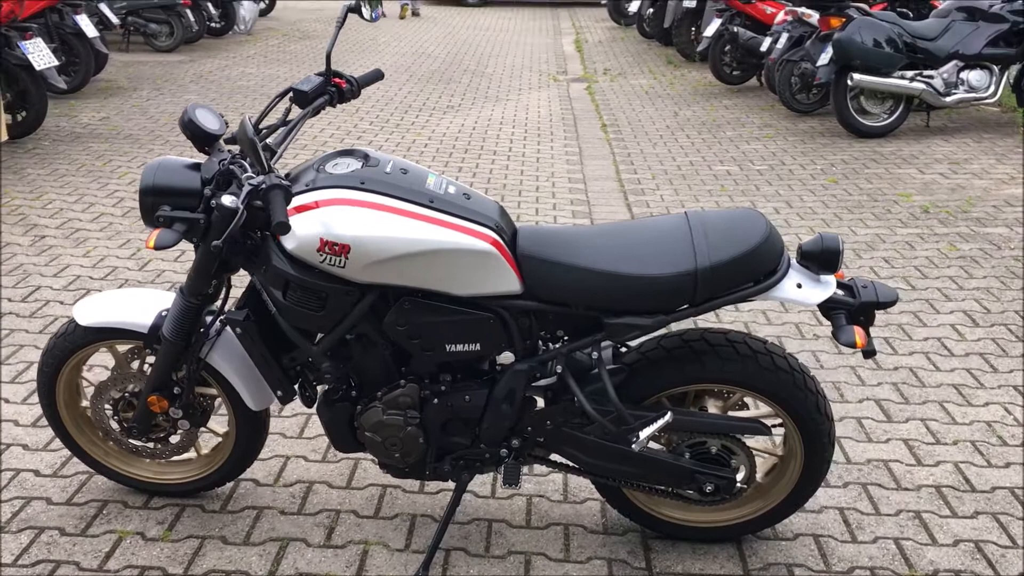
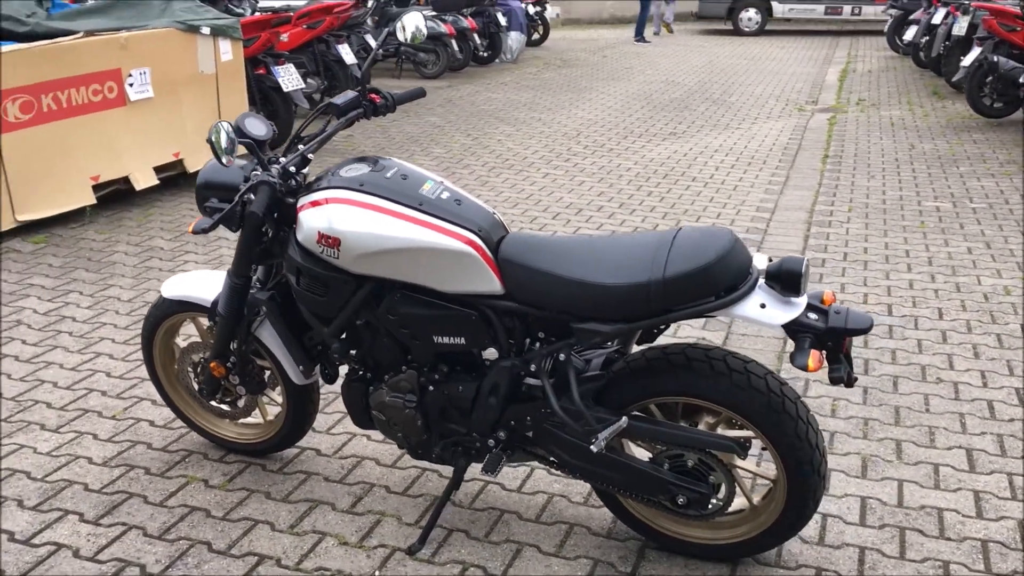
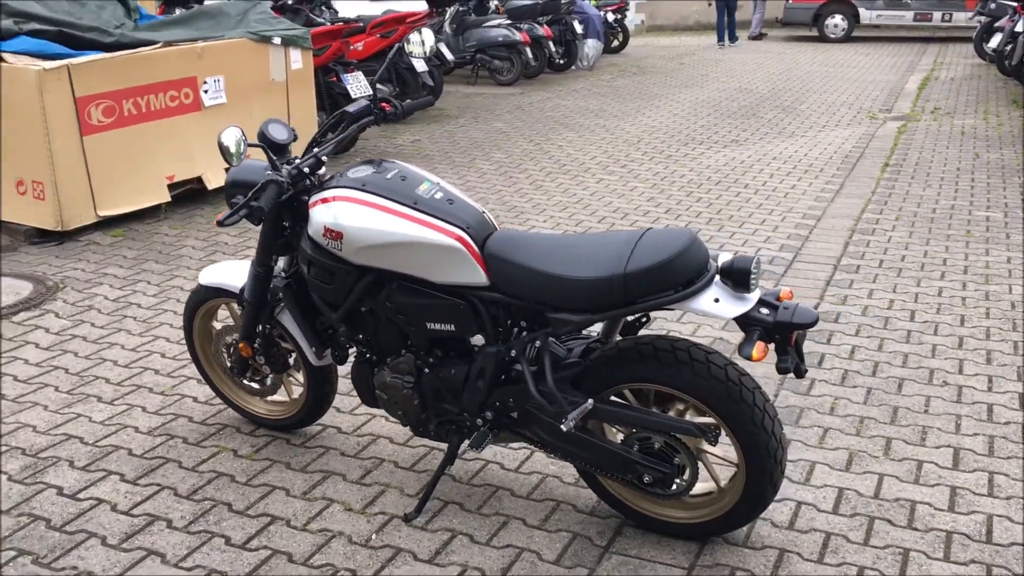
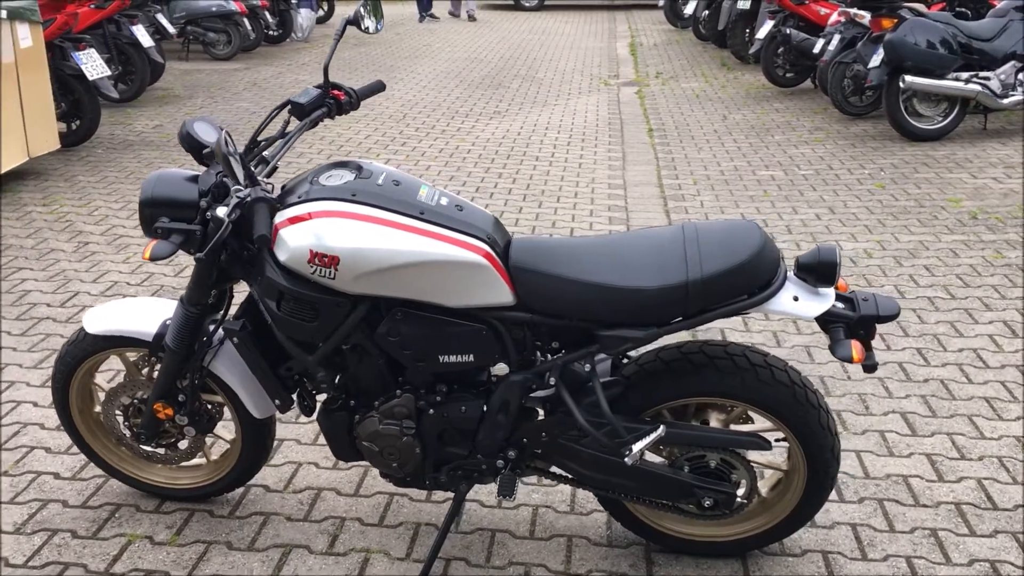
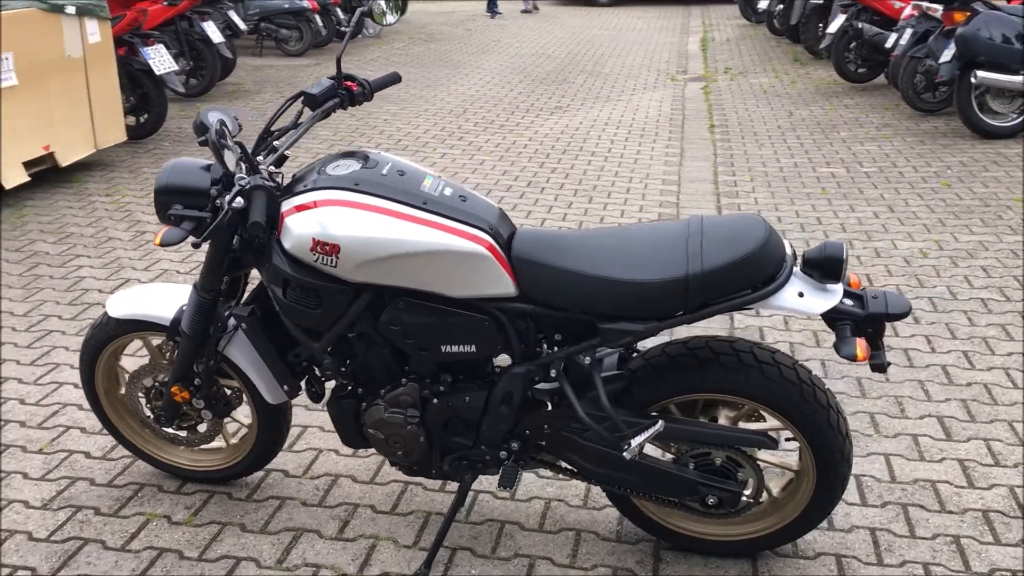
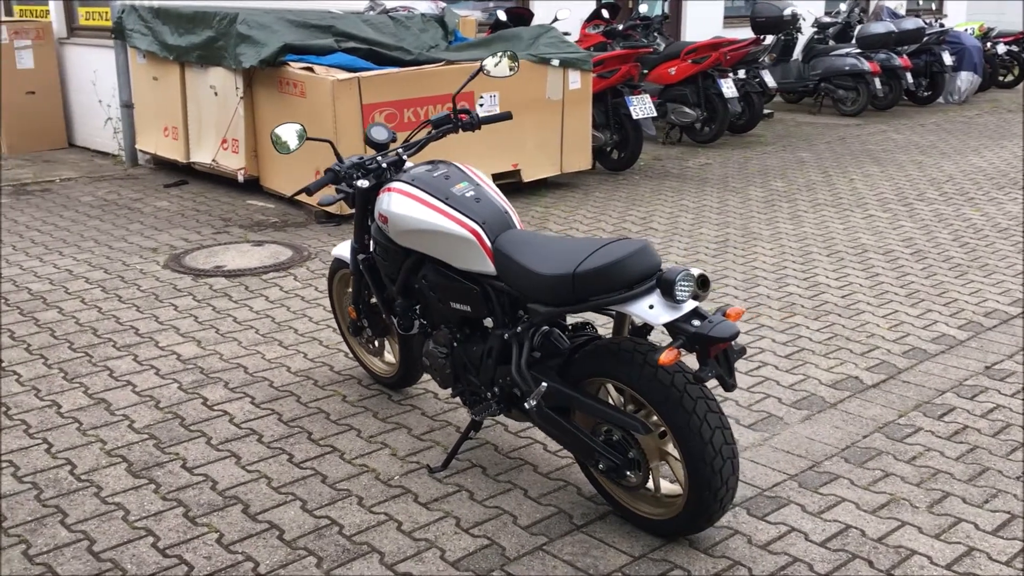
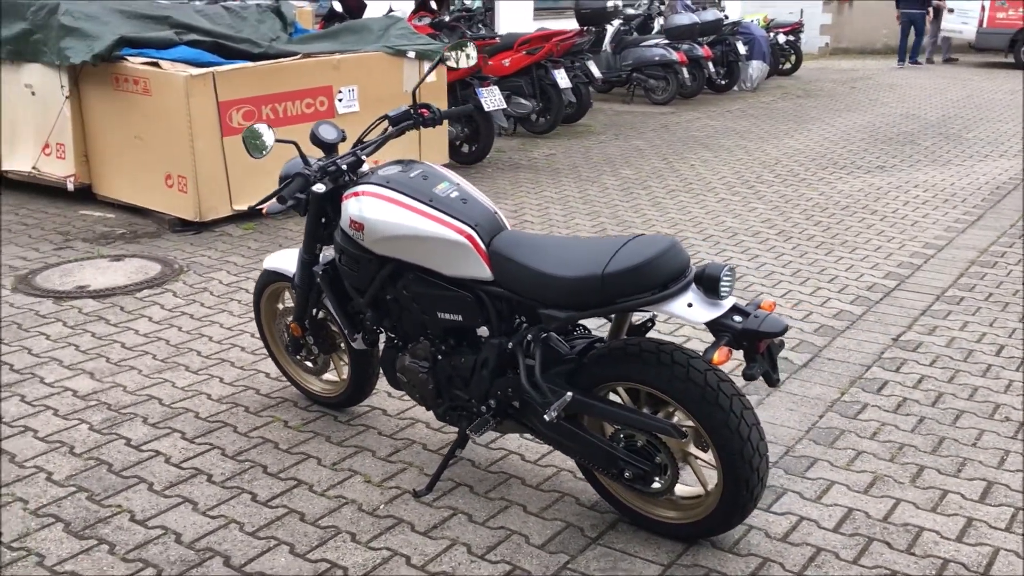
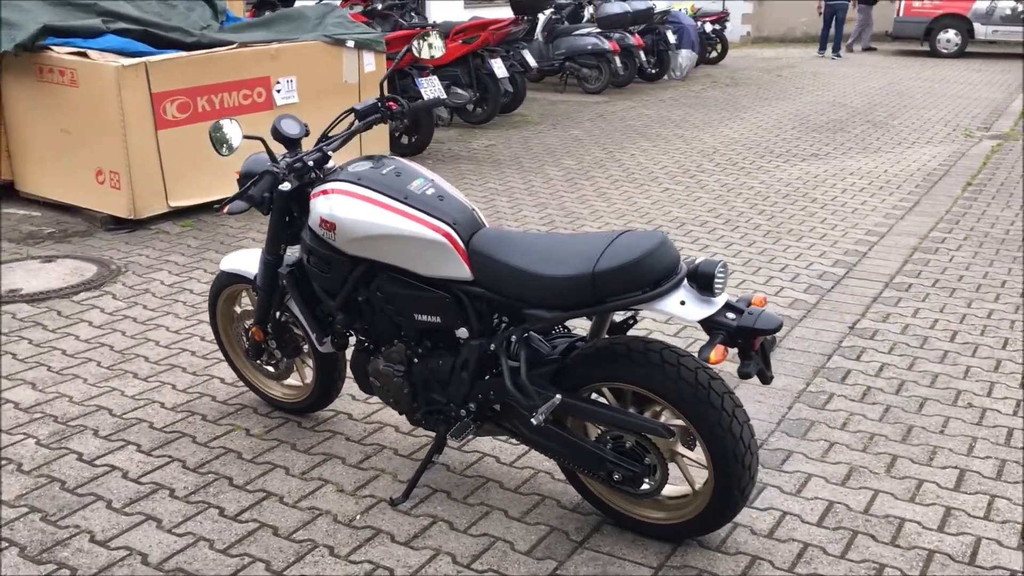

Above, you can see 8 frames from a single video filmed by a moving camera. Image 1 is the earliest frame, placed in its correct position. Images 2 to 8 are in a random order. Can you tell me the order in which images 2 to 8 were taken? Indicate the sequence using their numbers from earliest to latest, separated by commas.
4, 5, 2, 3, 8, 7, 6
